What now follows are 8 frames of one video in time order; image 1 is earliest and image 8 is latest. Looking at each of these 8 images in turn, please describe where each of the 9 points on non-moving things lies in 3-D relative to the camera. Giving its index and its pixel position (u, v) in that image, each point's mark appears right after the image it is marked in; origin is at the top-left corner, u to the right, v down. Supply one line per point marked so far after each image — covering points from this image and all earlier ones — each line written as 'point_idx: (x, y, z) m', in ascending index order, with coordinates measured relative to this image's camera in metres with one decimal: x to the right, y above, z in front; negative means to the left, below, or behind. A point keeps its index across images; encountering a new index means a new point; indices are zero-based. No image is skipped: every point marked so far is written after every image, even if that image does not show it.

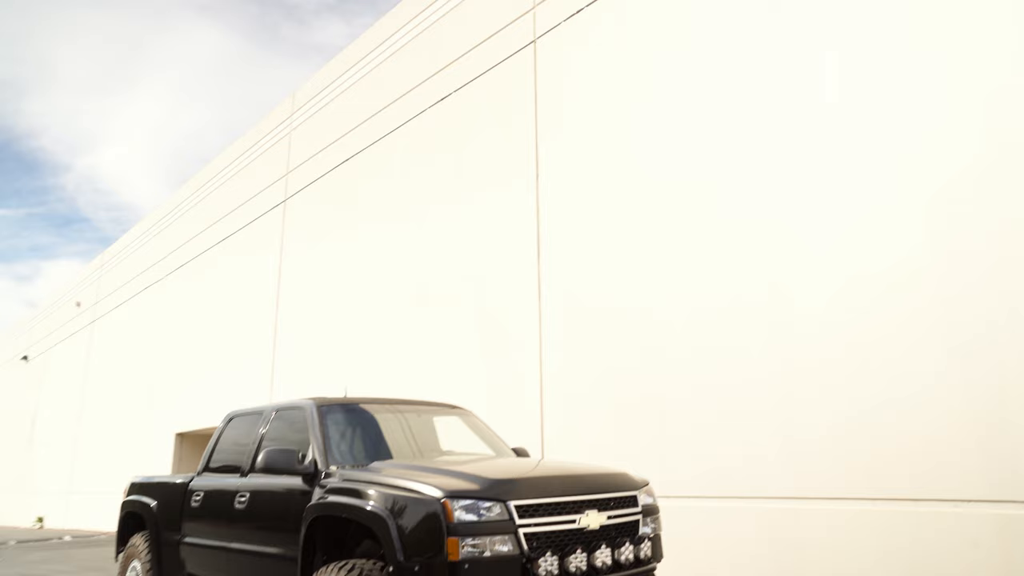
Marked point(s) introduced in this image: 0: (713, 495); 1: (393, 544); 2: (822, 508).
0: (+1.9, -2.0, +7.5) m
1: (-0.6, -1.4, +4.2) m
2: (+2.6, -1.9, +6.6) m
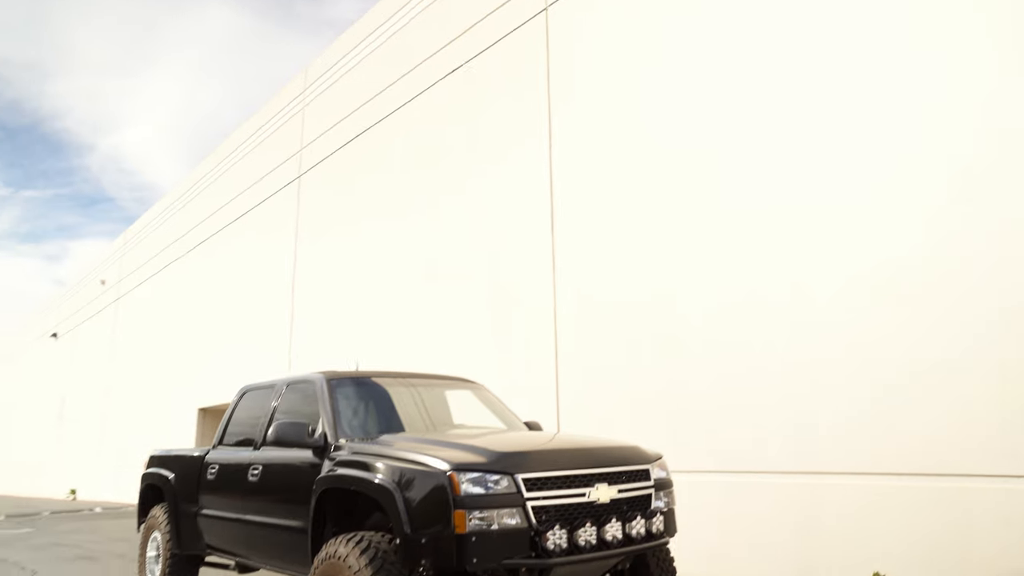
0: (+2.0, -1.8, +7.5) m
1: (-0.6, -1.2, +4.1) m
2: (+2.8, -1.6, +6.5) m
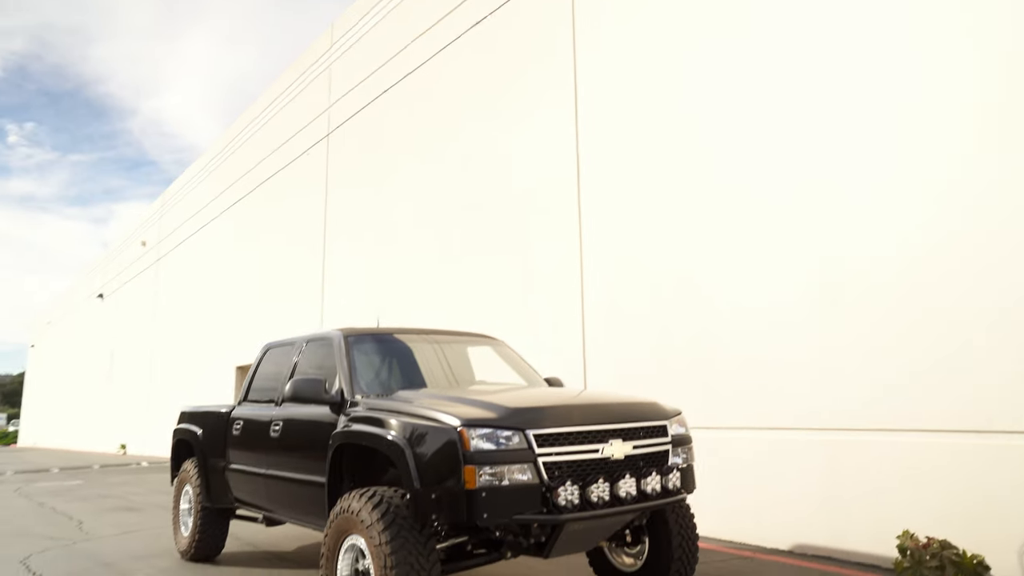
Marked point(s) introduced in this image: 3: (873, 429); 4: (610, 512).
0: (+2.3, -1.3, +7.3) m
1: (-0.5, -1.0, +4.1) m
2: (+2.9, -1.3, +6.4) m
3: (+2.9, -1.2, +6.4) m
4: (+0.5, -1.2, +4.2) m
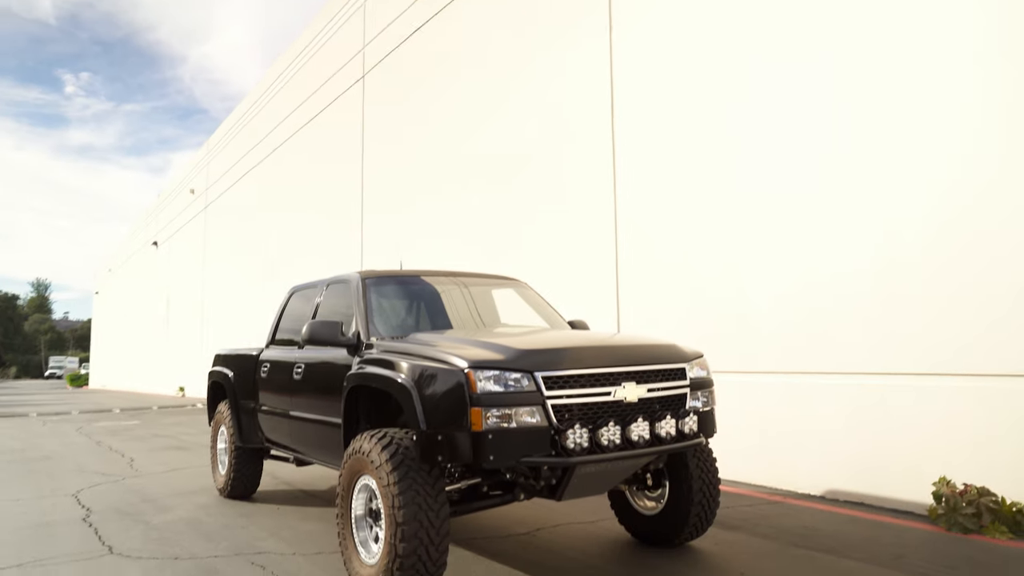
0: (+2.5, -0.8, +7.2) m
1: (-0.5, -0.7, +4.1) m
2: (+3.1, -0.8, +6.1) m
3: (+3.1, -0.7, +6.2) m
4: (+0.6, -0.9, +4.1) m
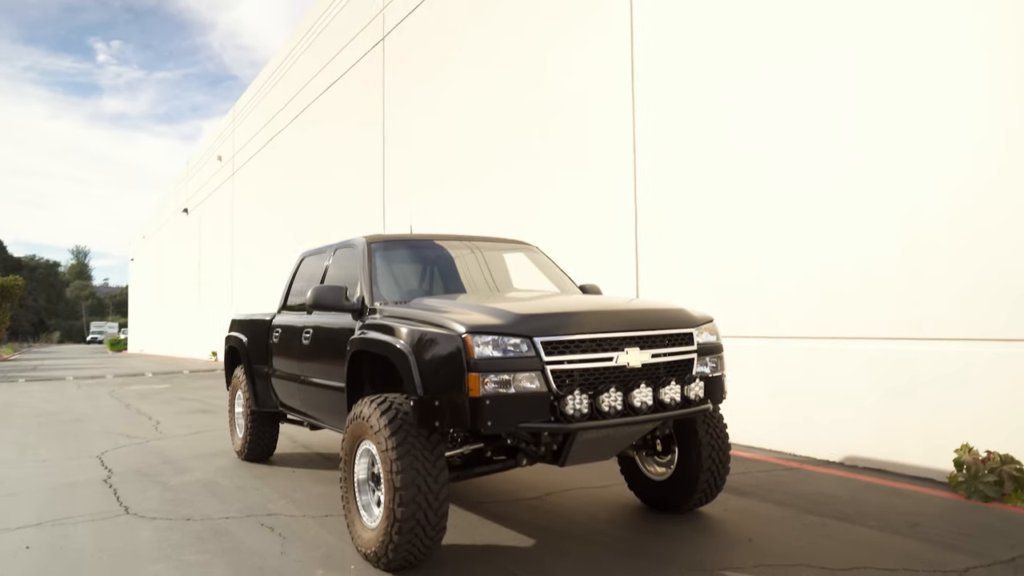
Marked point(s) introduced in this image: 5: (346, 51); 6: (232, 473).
0: (+2.7, -0.4, +7.0) m
1: (-0.5, -0.5, +4.1) m
2: (+3.2, -0.5, +6.0) m
3: (+3.2, -0.4, +6.0) m
4: (+0.6, -0.7, +4.0) m
5: (-3.7, +5.2, +17.0) m
6: (-2.5, -1.6, +6.7) m
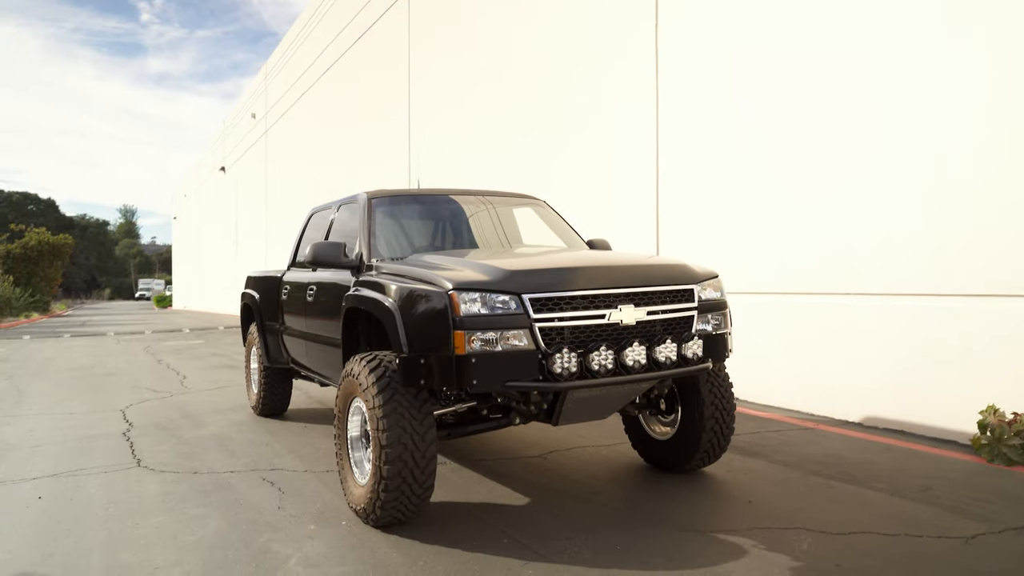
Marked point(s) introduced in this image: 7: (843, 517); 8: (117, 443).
0: (+2.7, 0.0, +6.7) m
1: (-0.5, -0.3, +4.0) m
2: (+3.2, -0.1, +5.7) m
3: (+3.3, 0.0, +5.7) m
4: (+0.5, -0.5, +3.9) m
5: (-3.0, +6.1, +16.8) m
6: (-2.4, -1.2, +6.8) m
7: (+1.8, -1.2, +4.2) m
8: (-3.3, -1.3, +6.4) m
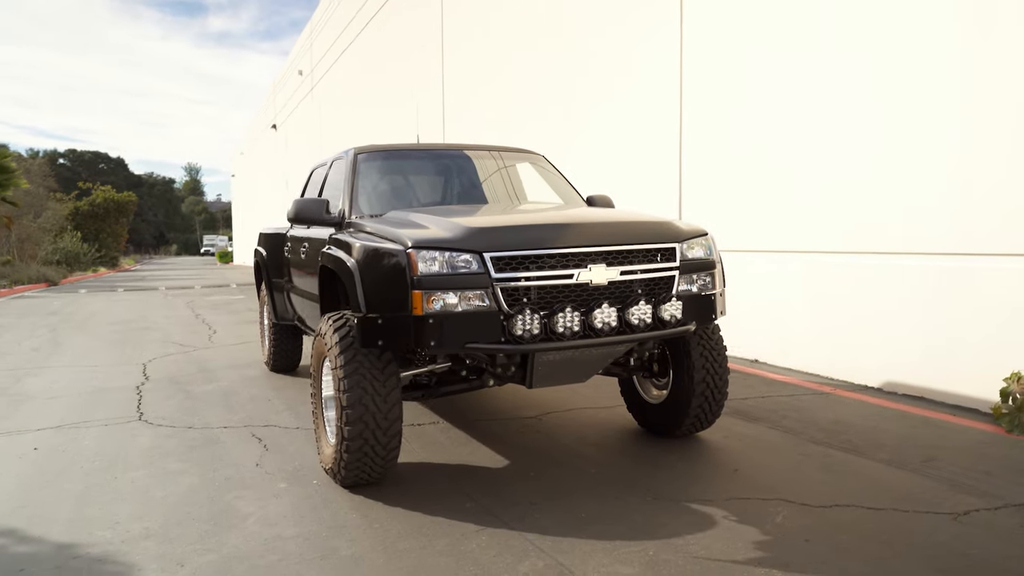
0: (+2.8, +0.3, +6.4) m
1: (-0.7, 0.0, +3.9) m
2: (+3.2, +0.1, +5.3) m
3: (+3.2, +0.2, +5.3) m
4: (+0.3, -0.3, +3.7) m
5: (-2.2, +7.1, +16.4) m
6: (-2.3, -0.8, +6.9) m
7: (+1.6, -1.0, +4.0) m
8: (-3.2, -0.9, +6.5) m
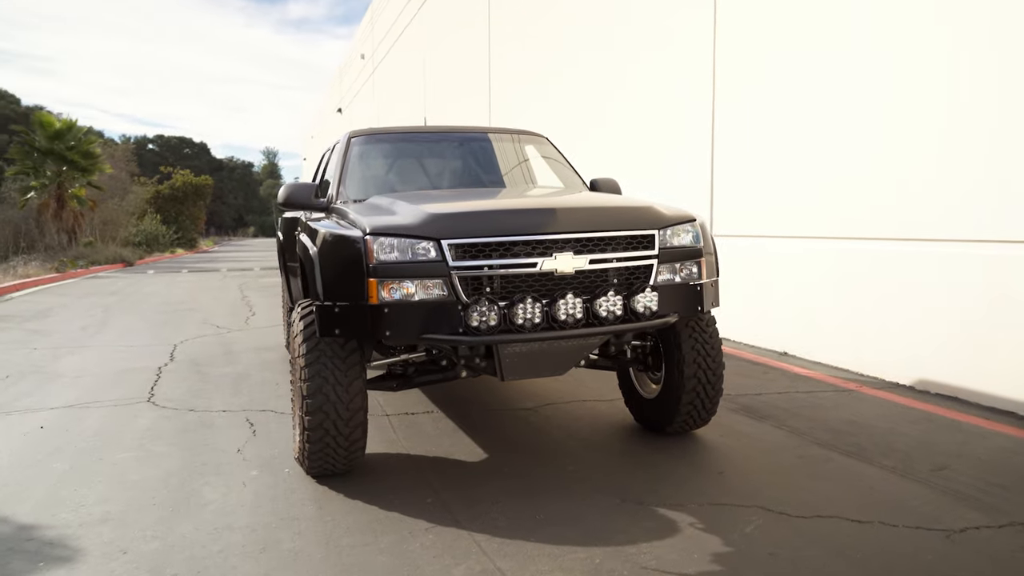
0: (+2.8, +0.4, +5.9) m
1: (-0.9, 0.0, +3.8) m
2: (+3.1, +0.2, +4.8) m
3: (+3.2, +0.3, +4.8) m
4: (+0.2, -0.2, +3.5) m
5: (-1.1, +7.4, +16.3) m
6: (-2.2, -0.7, +7.0) m
7: (+1.5, -1.0, +3.7) m
8: (-3.1, -0.8, +6.7) m
